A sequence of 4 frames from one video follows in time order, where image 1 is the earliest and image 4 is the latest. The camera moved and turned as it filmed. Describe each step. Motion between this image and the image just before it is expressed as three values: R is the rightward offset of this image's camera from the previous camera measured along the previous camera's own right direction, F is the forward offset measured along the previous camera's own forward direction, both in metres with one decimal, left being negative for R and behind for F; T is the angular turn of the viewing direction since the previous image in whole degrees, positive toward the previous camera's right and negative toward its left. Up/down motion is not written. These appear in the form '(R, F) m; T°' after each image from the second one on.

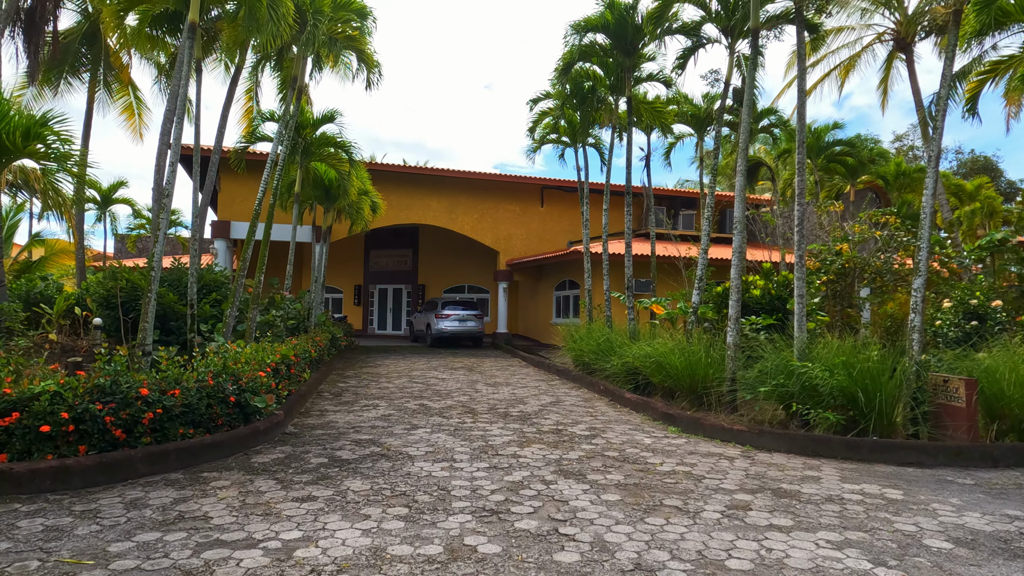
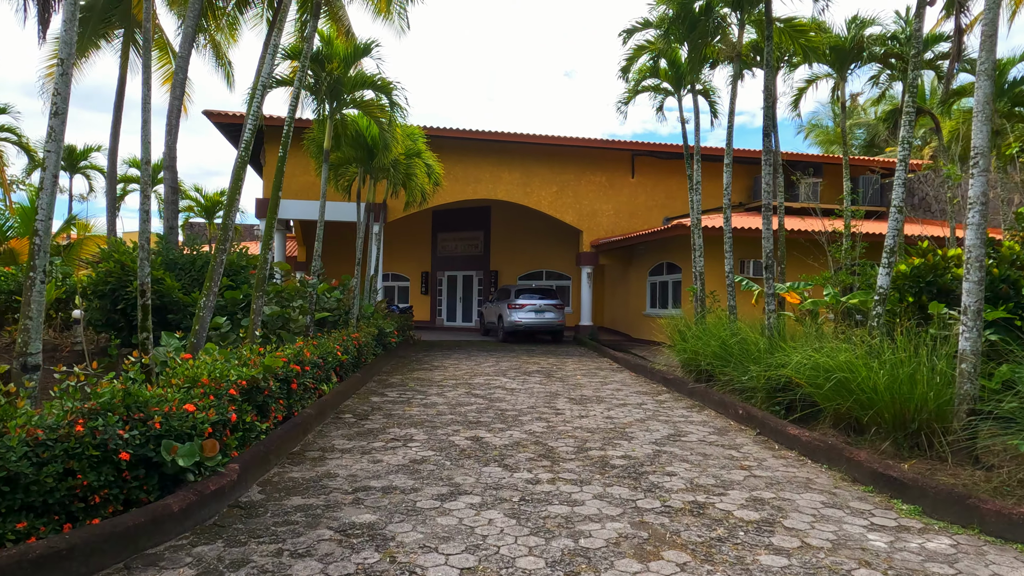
(-0.1, +2.7) m; -7°
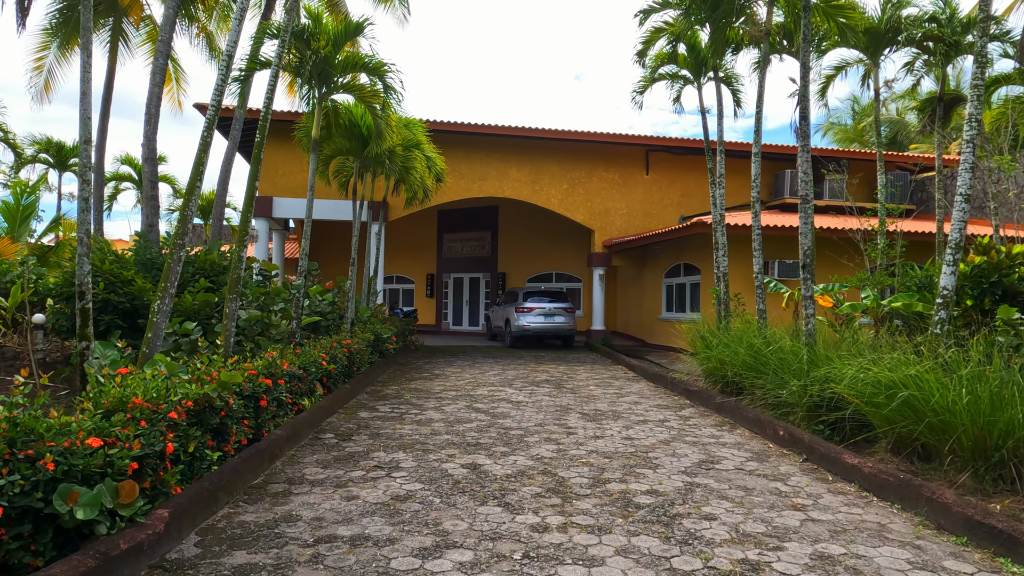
(0.0, +0.8) m; -1°
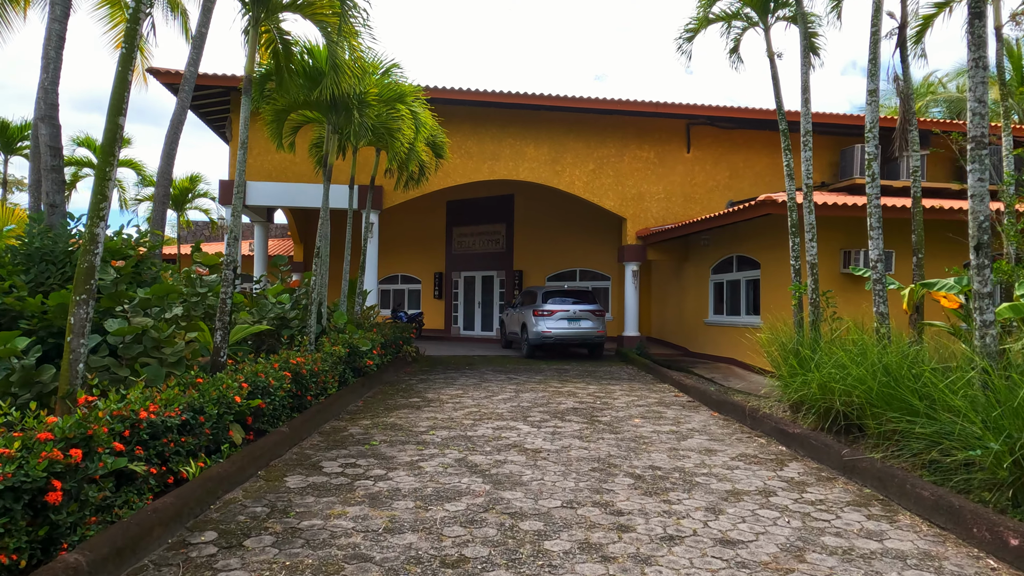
(0.0, +2.4) m; -2°
